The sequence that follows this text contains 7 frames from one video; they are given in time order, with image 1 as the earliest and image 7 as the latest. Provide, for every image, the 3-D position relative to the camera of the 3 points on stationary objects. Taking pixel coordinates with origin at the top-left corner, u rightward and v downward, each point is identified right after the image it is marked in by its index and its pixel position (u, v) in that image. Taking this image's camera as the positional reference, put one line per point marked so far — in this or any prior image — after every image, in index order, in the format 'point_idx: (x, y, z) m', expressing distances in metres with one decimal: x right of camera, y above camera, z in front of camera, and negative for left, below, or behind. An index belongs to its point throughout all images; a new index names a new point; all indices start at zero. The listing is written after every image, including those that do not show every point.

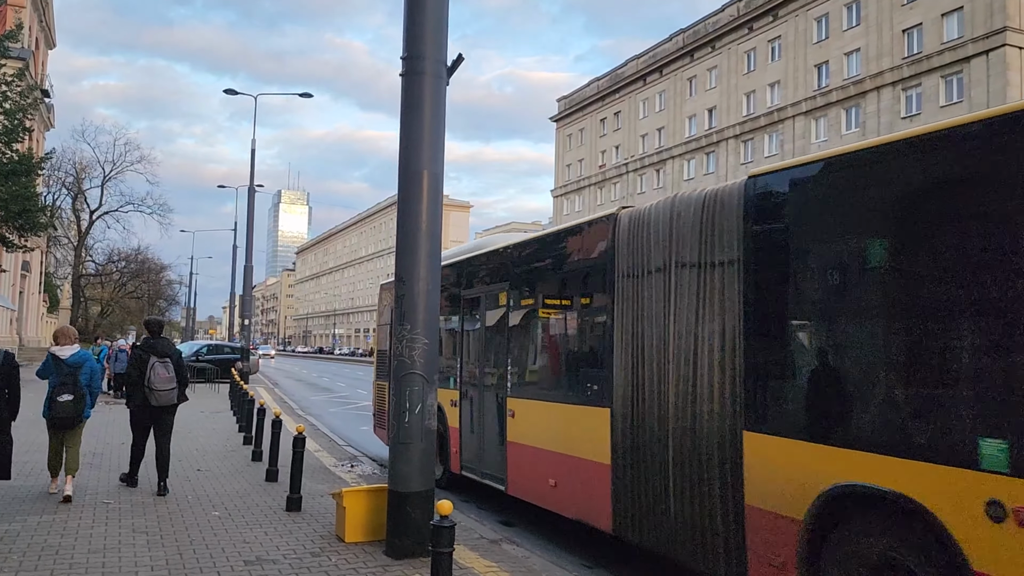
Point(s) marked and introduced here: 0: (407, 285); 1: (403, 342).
0: (-0.8, 0.0, +6.0) m
1: (-0.8, -0.4, +6.0) m
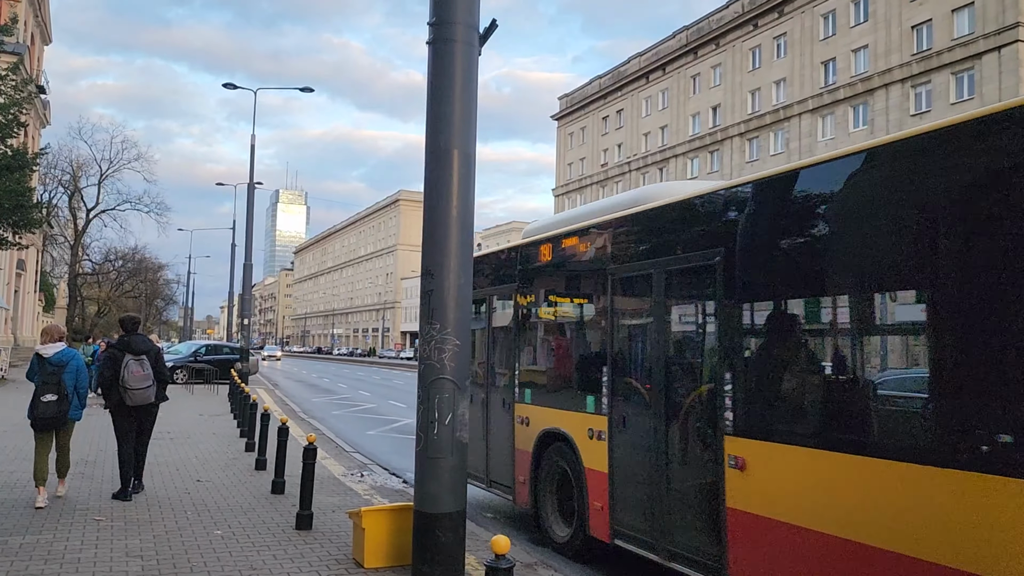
0: (-0.5, 0.0, +5.3) m
1: (-0.5, -0.4, +5.3) m
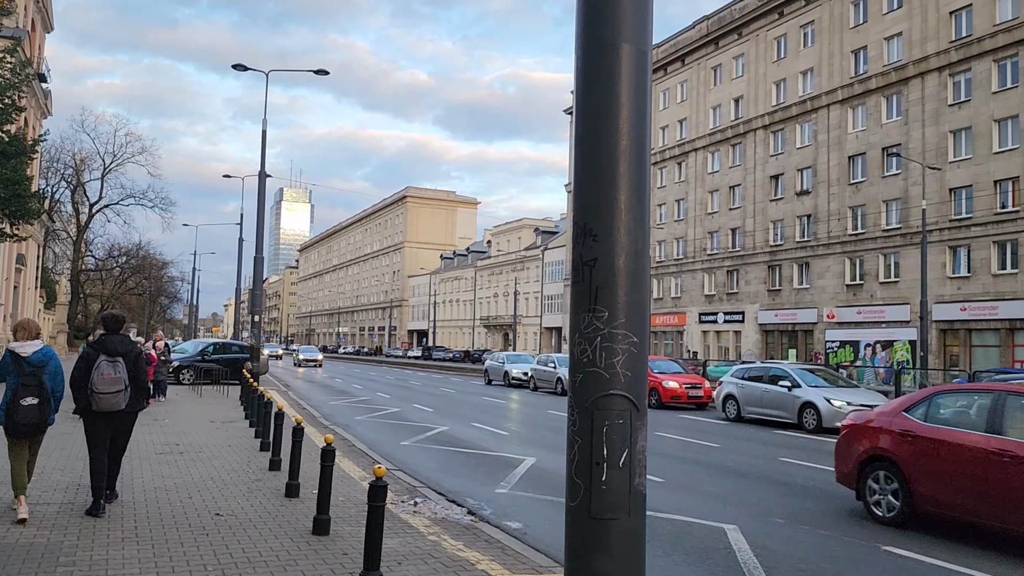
0: (+0.4, +0.2, +3.5) m
1: (+0.3, -0.2, +3.4) m
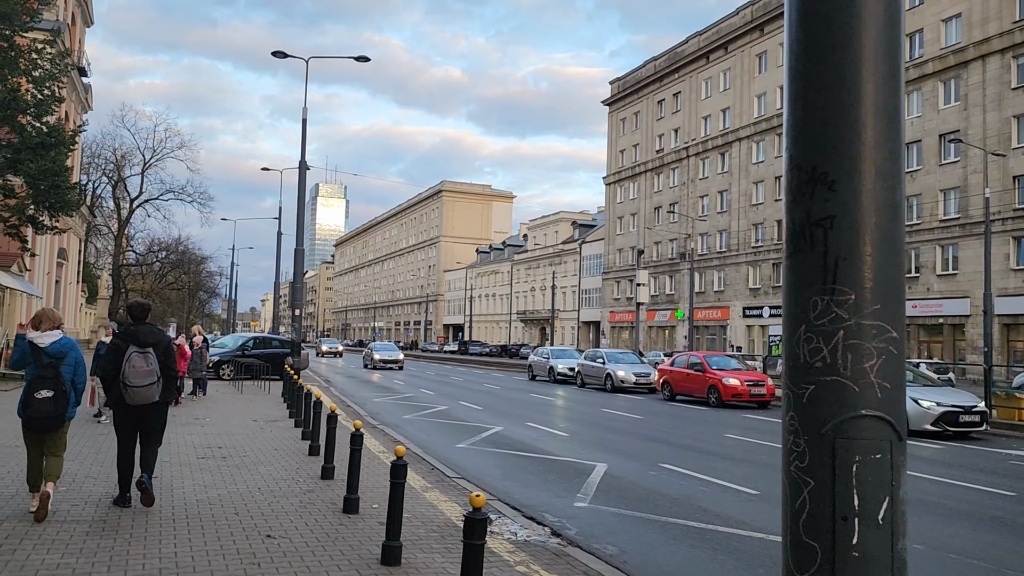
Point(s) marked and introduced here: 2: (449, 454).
0: (+0.9, +0.3, +2.4) m
1: (+0.9, -0.1, +2.4) m
2: (-0.9, -2.4, +11.8) m
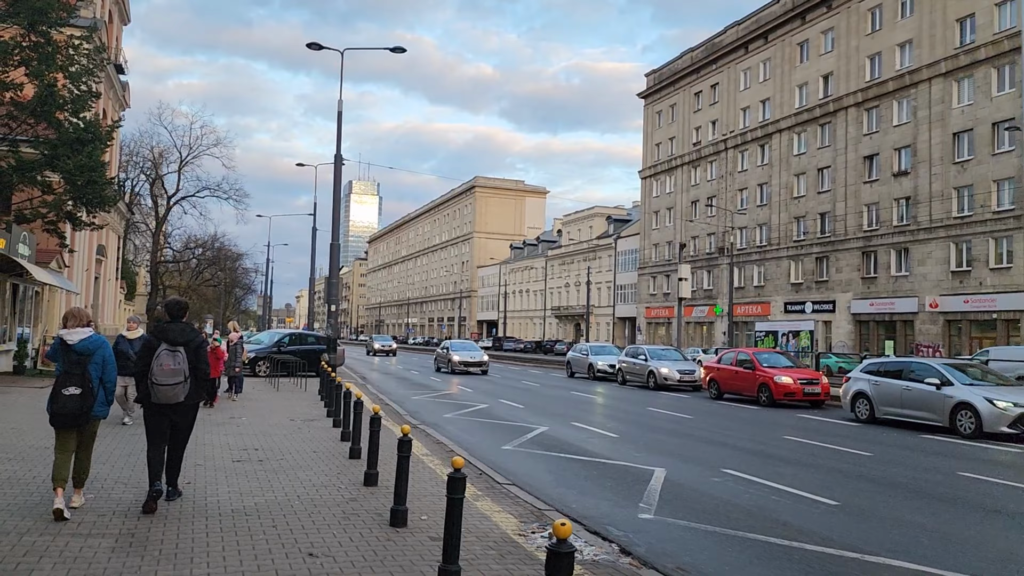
0: (+1.2, +0.3, +1.7) m
1: (+1.2, -0.1, +1.7) m
2: (-0.2, -2.3, +11.1) m
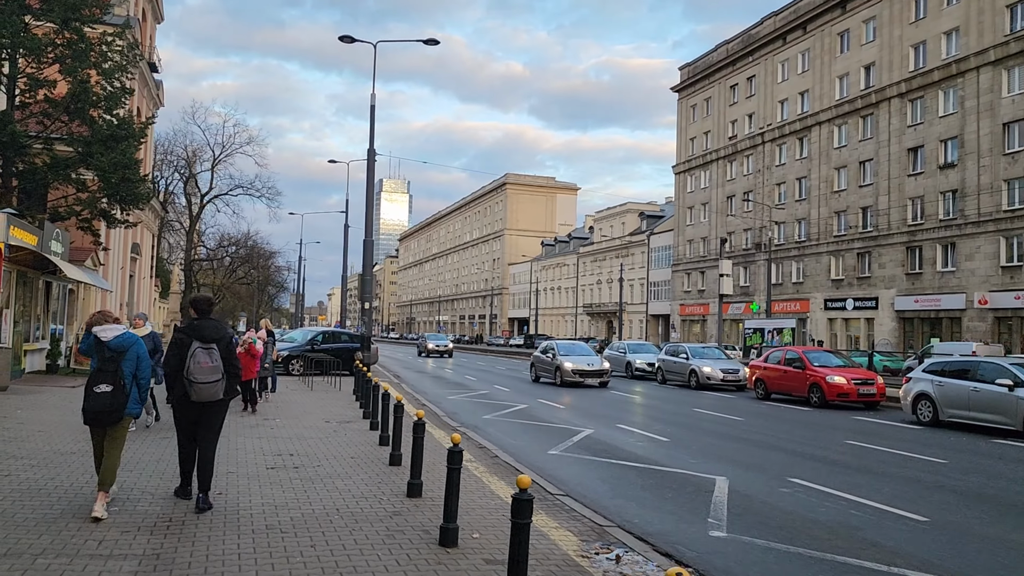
0: (+1.5, +0.3, +1.0) m
1: (+1.5, -0.1, +0.9) m
2: (+0.4, -2.2, +10.5) m
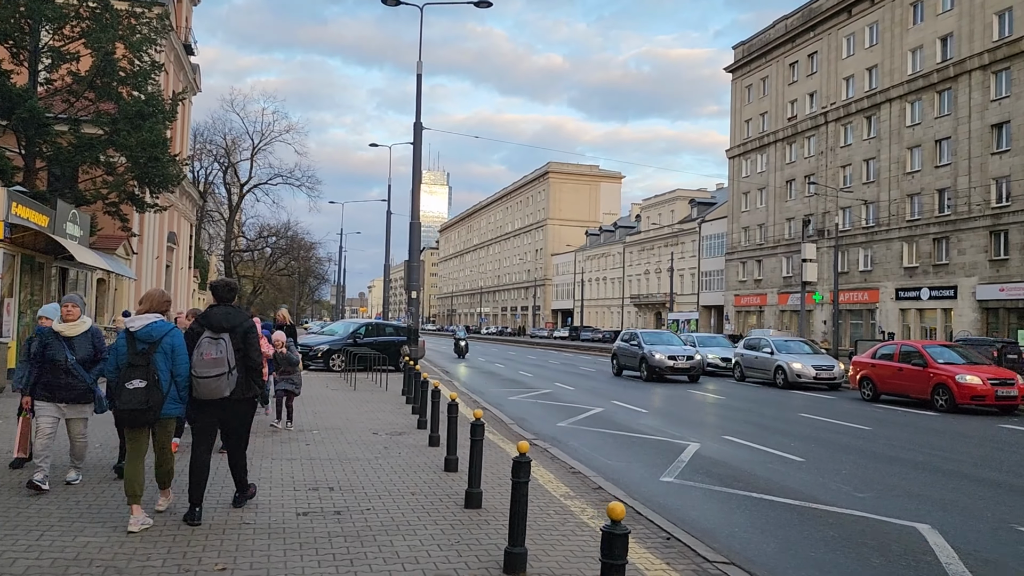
0: (+2.1, +0.5, -1.7) m
1: (+2.1, +0.1, -1.7) m
2: (+1.4, -2.0, +7.9) m
